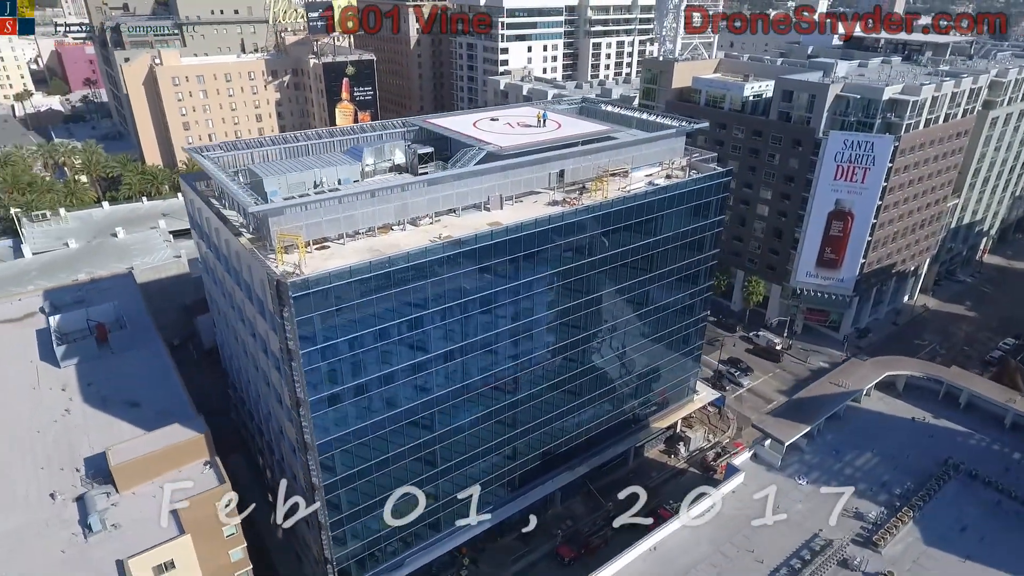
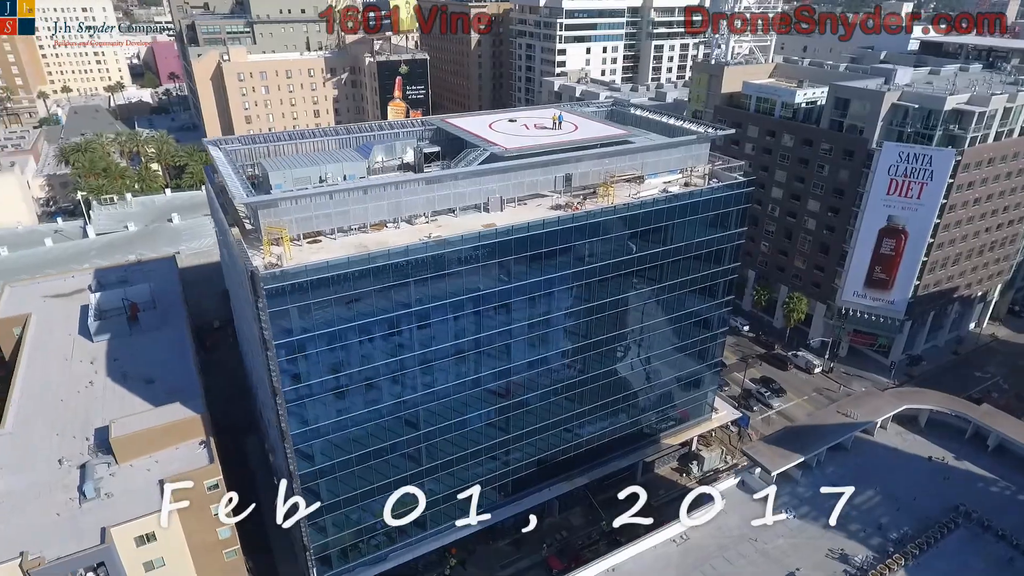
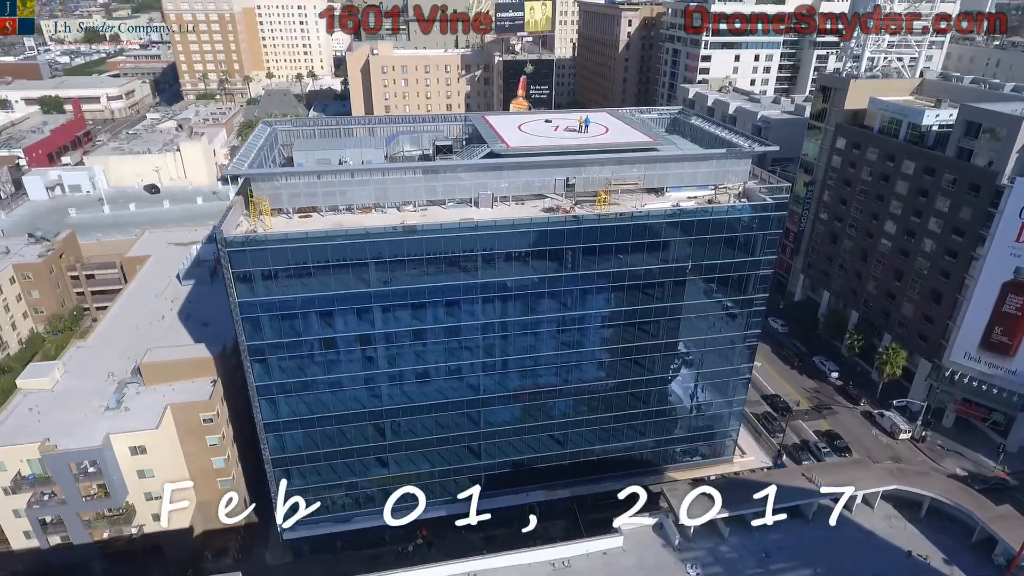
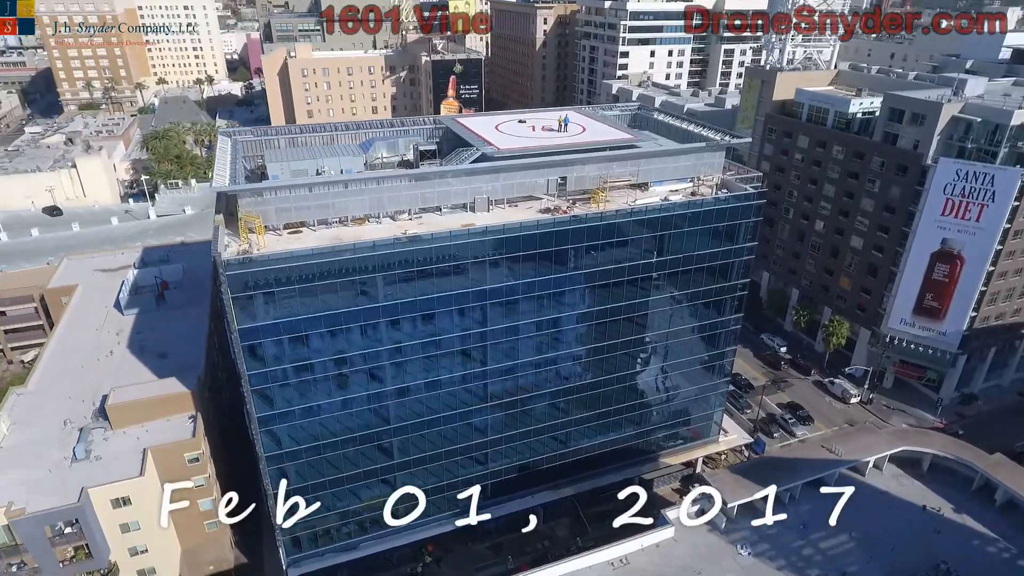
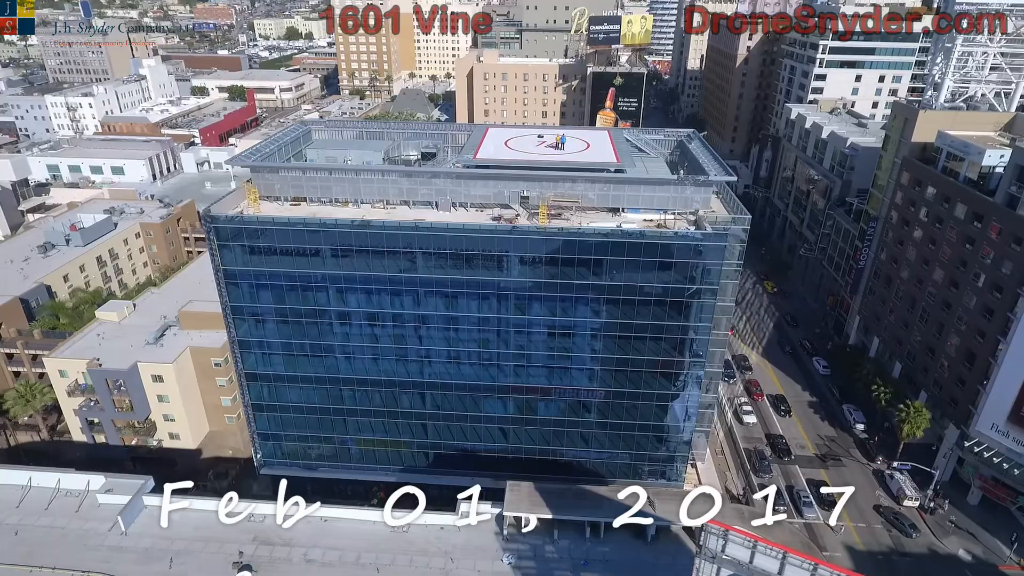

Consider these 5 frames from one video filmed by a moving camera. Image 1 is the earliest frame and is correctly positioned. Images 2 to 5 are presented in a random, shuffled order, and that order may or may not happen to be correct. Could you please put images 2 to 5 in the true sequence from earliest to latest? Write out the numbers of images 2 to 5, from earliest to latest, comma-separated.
2, 4, 3, 5
